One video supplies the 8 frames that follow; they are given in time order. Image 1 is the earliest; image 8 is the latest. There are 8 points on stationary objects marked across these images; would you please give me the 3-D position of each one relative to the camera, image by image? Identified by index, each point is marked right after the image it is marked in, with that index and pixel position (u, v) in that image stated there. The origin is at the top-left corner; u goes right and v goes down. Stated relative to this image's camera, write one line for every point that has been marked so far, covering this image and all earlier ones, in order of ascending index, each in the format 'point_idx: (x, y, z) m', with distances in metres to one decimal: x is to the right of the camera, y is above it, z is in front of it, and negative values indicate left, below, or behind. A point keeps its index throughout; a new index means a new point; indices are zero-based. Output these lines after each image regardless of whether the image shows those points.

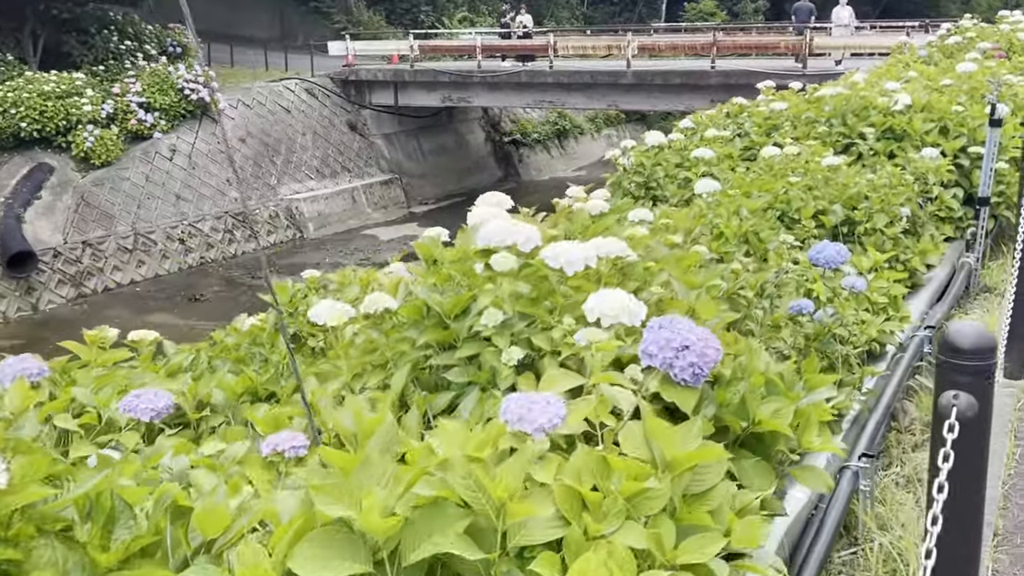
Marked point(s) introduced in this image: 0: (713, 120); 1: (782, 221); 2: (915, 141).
0: (+1.4, +1.2, +6.9) m
1: (+1.3, +0.3, +4.9) m
2: (+2.3, +0.8, +5.9) m
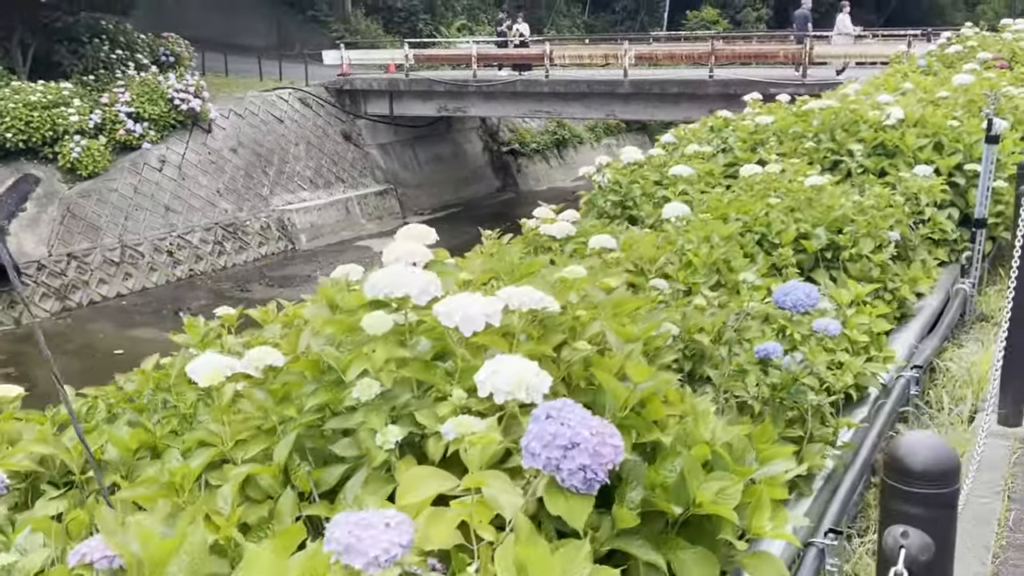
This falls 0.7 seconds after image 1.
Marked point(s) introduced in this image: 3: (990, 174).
0: (+1.2, +1.0, +6.5) m
1: (+1.1, +0.2, +4.5) m
2: (+2.2, +0.7, +5.5) m
3: (+2.4, +0.6, +5.0) m
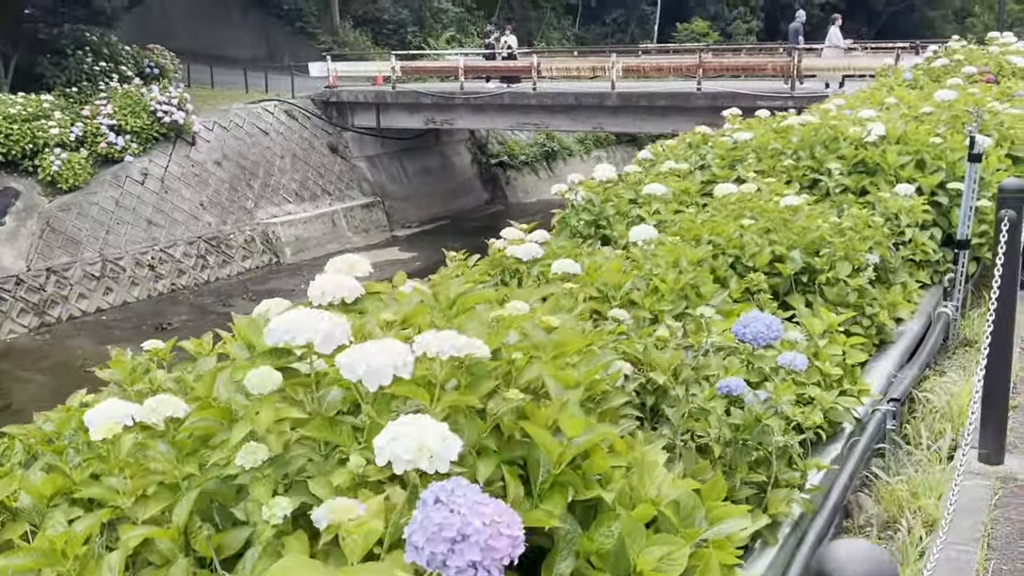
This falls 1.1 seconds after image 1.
0: (+1.0, +0.9, +6.4) m
1: (+1.0, +0.1, +4.4) m
2: (+2.0, +0.6, +5.3) m
3: (+2.2, +0.4, +4.8) m
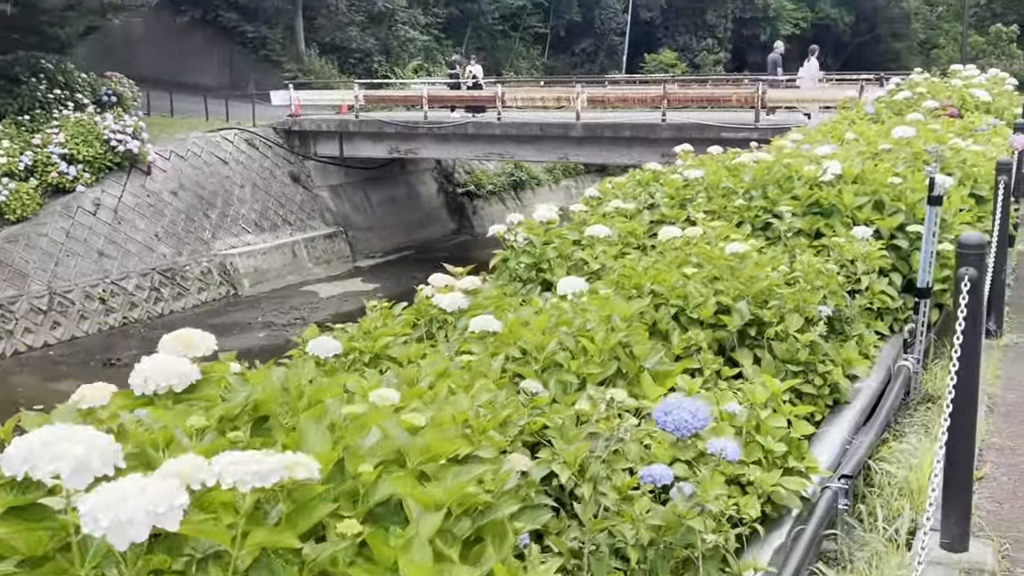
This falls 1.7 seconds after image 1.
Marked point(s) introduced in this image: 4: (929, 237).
0: (+0.7, +0.6, +6.0) m
1: (+0.7, -0.1, +4.0) m
2: (+1.7, +0.3, +5.0) m
3: (+1.9, +0.2, +4.5) m
4: (+1.9, +0.2, +4.5) m
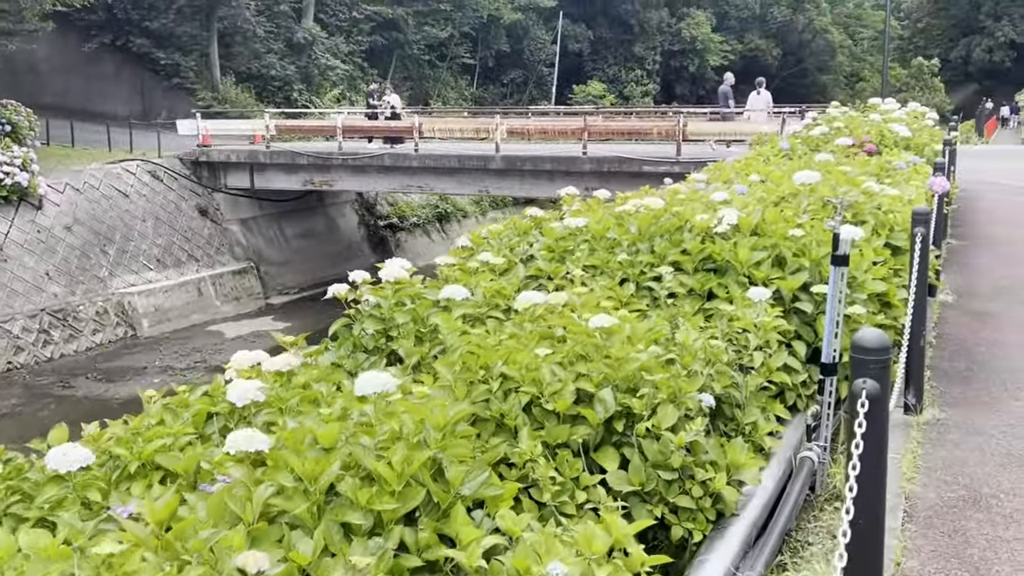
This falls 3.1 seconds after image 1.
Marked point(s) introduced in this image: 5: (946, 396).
0: (-0.1, +0.3, +5.3) m
1: (0.0, -0.4, +3.2) m
2: (+1.0, 0.0, +4.3) m
3: (+1.2, -0.1, +3.8) m
4: (+1.2, -0.1, +3.8) m
5: (+2.1, -0.5, +4.8) m
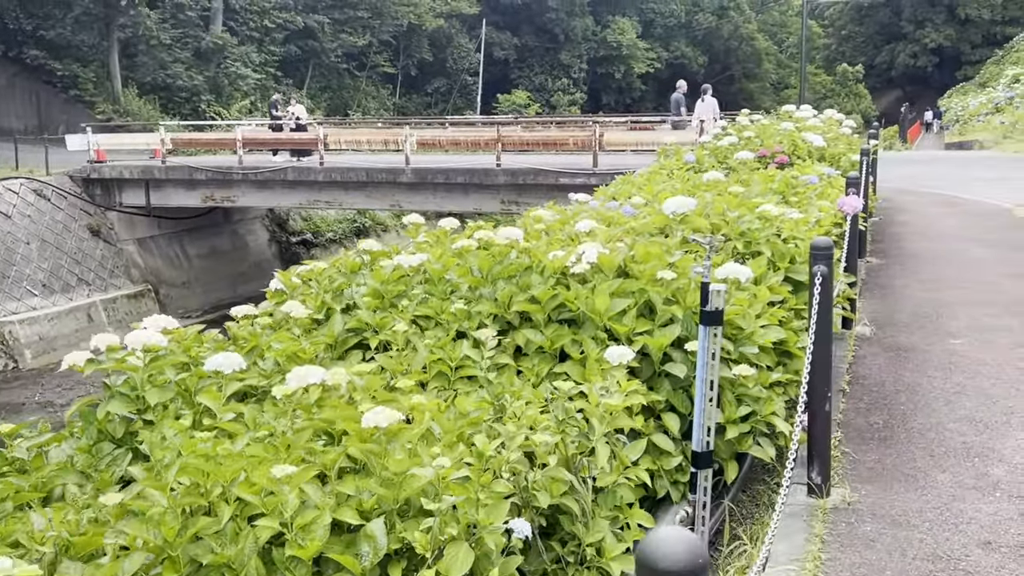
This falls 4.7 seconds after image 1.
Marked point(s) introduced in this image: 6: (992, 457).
0: (-0.8, 0.0, +4.3) m
1: (-0.6, -0.6, +2.3) m
2: (+0.3, -0.2, +3.4) m
3: (+0.6, -0.3, +2.9) m
4: (+0.6, -0.2, +2.9) m
5: (+1.3, -0.7, +3.9) m
6: (+1.9, -0.7, +4.0) m
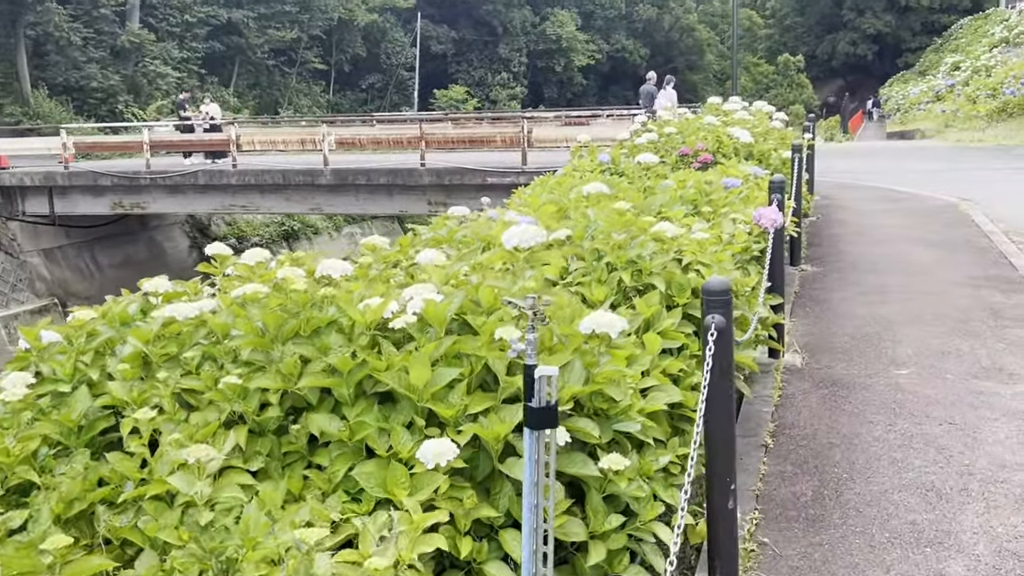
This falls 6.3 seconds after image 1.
0: (-1.4, -0.2, +3.3) m
1: (-1.0, -0.8, +1.3) m
2: (-0.2, -0.3, +2.4) m
3: (+0.1, -0.4, +2.0) m
4: (0.0, -0.4, +1.9) m
5: (+0.8, -0.8, +3.0) m
6: (+1.4, -0.8, +3.1) m
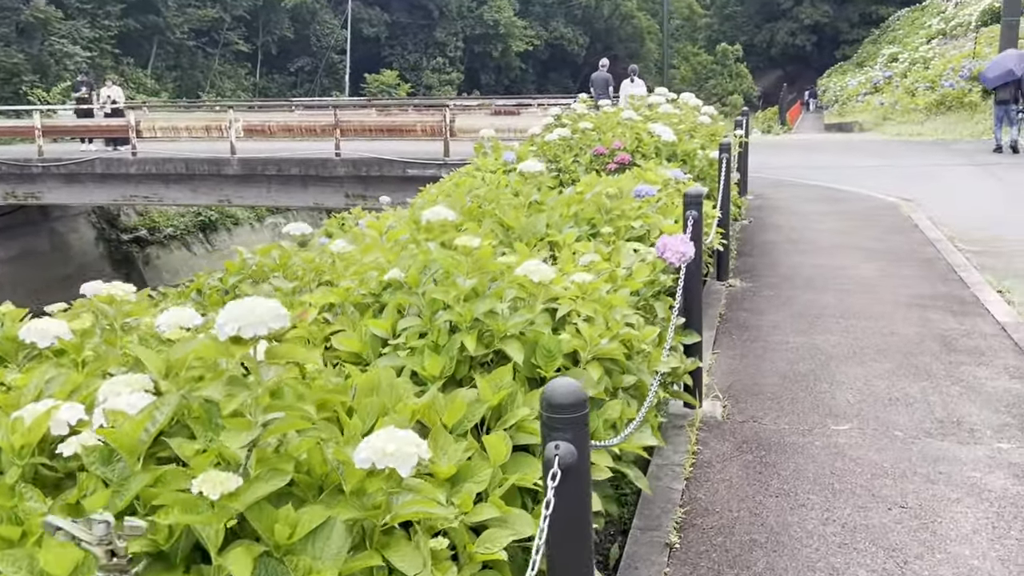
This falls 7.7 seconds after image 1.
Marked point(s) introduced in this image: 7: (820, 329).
0: (-1.9, -0.3, +2.2) m
1: (-1.4, -1.0, +0.2) m
2: (-0.7, -0.5, +1.5) m
3: (-0.3, -0.6, +1.0) m
4: (-0.4, -0.6, +1.0) m
5: (+0.3, -1.0, +2.1) m
6: (+0.9, -1.0, +2.2) m
7: (+1.7, -0.2, +5.5) m
